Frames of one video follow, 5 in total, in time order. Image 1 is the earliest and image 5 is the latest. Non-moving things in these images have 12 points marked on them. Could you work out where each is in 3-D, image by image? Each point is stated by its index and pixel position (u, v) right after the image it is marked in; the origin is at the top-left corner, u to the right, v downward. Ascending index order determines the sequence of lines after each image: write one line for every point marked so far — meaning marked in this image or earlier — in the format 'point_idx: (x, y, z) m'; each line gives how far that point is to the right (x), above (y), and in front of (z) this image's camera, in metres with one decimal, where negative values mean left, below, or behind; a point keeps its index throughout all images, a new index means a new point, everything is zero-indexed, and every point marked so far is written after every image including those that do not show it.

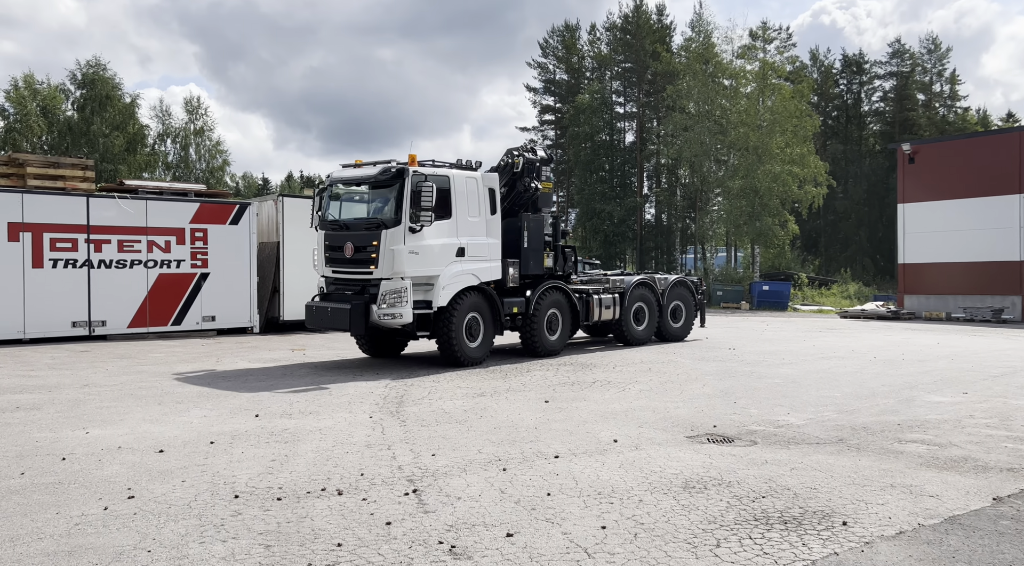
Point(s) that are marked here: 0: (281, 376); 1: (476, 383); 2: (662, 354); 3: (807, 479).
0: (-3.7, -1.5, +12.3) m
1: (-0.5, -1.4, +11.3) m
2: (+2.9, -1.3, +14.8) m
3: (+2.2, -1.5, +5.8) m
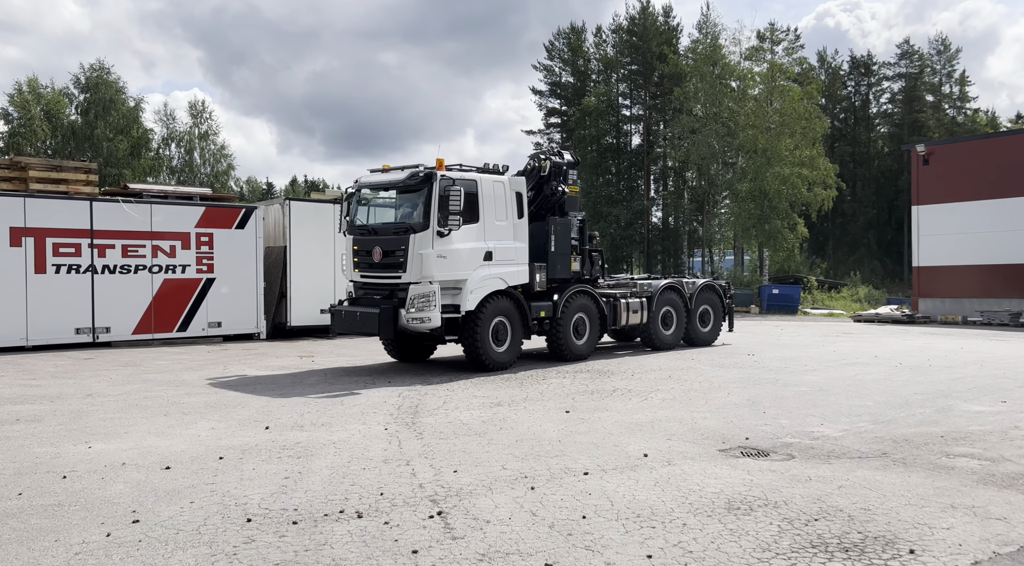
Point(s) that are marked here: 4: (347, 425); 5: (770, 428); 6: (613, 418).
0: (-3.4, -1.5, +12.0) m
1: (-0.3, -1.5, +10.9) m
2: (+3.1, -1.4, +14.4) m
3: (+2.4, -1.5, +5.4) m
4: (-1.8, -1.6, +8.6) m
5: (+2.8, -1.6, +8.4) m
6: (+1.2, -1.5, +8.9) m
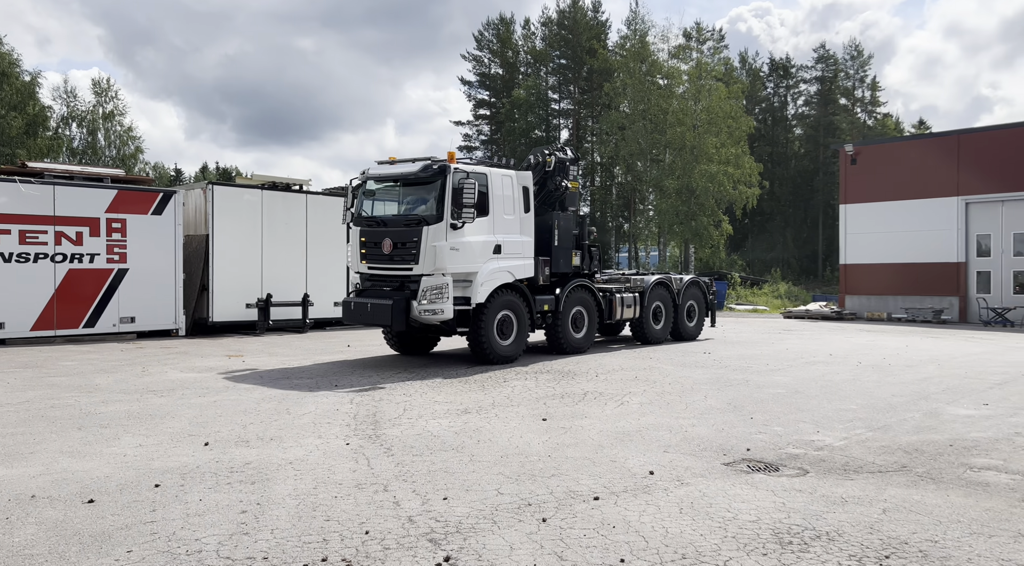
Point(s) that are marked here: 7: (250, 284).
0: (-4.0, -1.4, +10.7) m
1: (-0.7, -1.5, +10.0) m
2: (+2.3, -1.4, +13.8) m
3: (+2.5, -1.5, +4.8) m
4: (-2.0, -1.5, +7.5) m
5: (+2.6, -1.5, +7.8) m
6: (+0.9, -1.5, +8.1) m
7: (-6.5, 0.0, +19.2) m
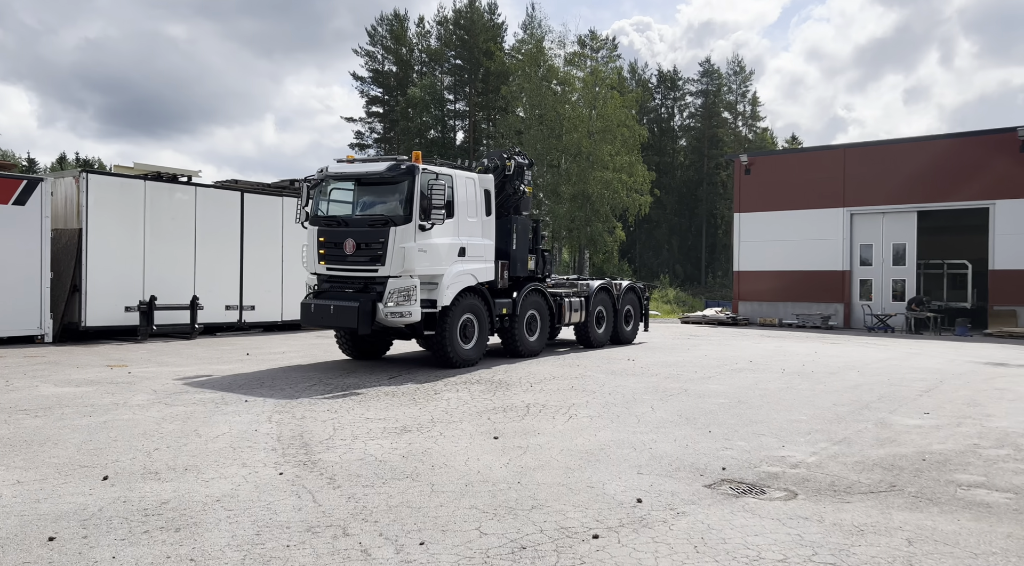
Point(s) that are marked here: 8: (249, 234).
0: (-4.8, -1.5, +9.3) m
1: (-1.5, -1.5, +9.0) m
2: (+0.9, -1.4, +13.3) m
3: (+2.5, -1.6, +4.4) m
4: (-2.4, -1.5, +6.4) m
5: (+2.1, -1.6, +7.4) m
6: (+0.4, -1.6, +7.4) m
7: (-8.5, 0.0, +17.3) m
8: (-6.7, +1.3, +19.9) m
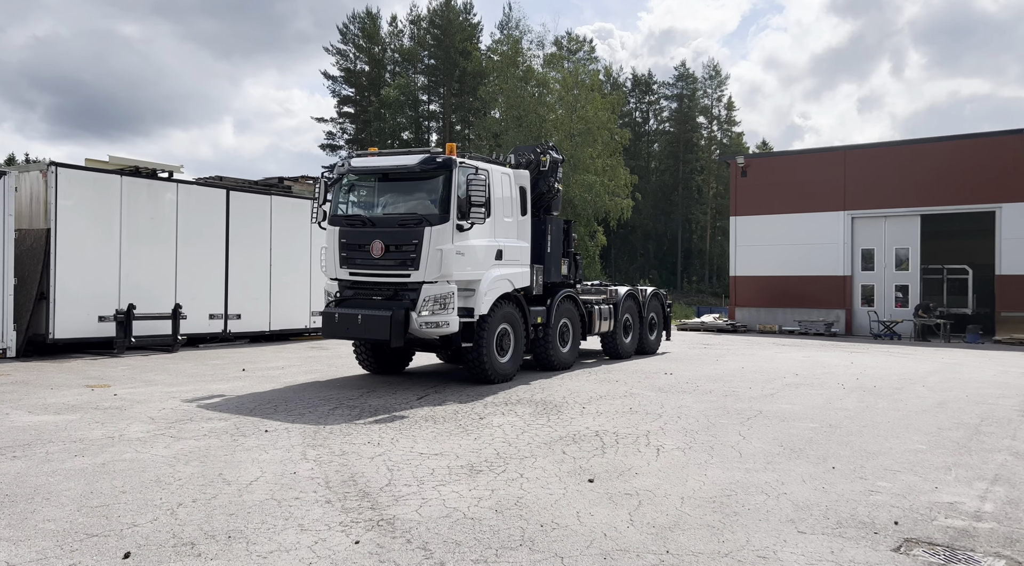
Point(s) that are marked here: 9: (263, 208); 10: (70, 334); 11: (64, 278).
0: (-4.0, -1.5, +7.7) m
1: (-0.7, -1.6, +7.6) m
2: (+1.5, -1.6, +12.0) m
3: (+3.5, -1.6, +3.2) m
4: (-1.5, -1.6, +4.9) m
5: (+3.0, -1.7, +6.1) m
6: (+1.3, -1.6, +6.1) m
7: (-8.2, -0.2, +15.5) m
8: (-6.5, +1.1, +18.2) m
9: (-6.0, +1.8, +18.9) m
10: (-8.5, -1.0, +15.1) m
11: (-8.6, +0.1, +14.9) m
